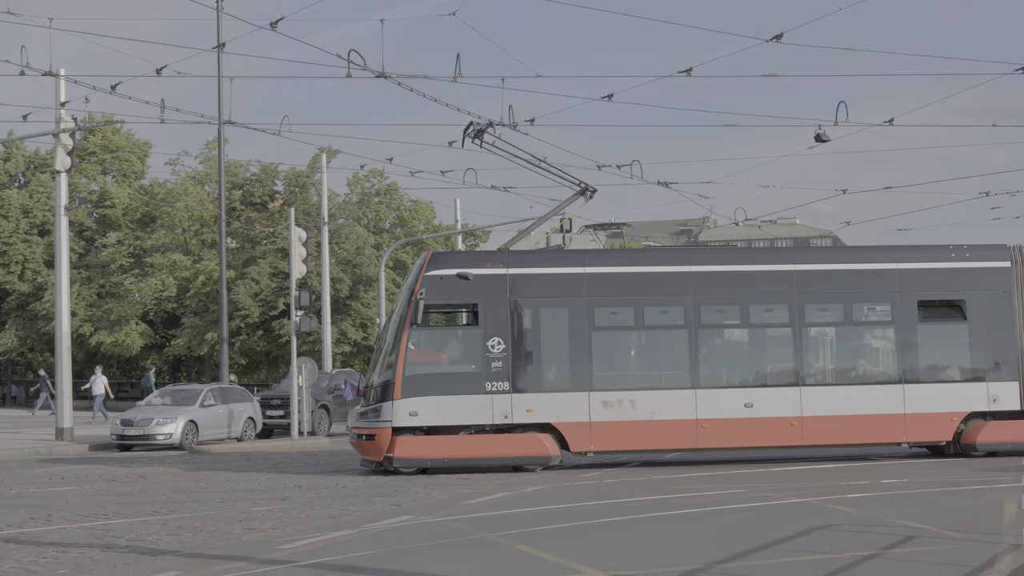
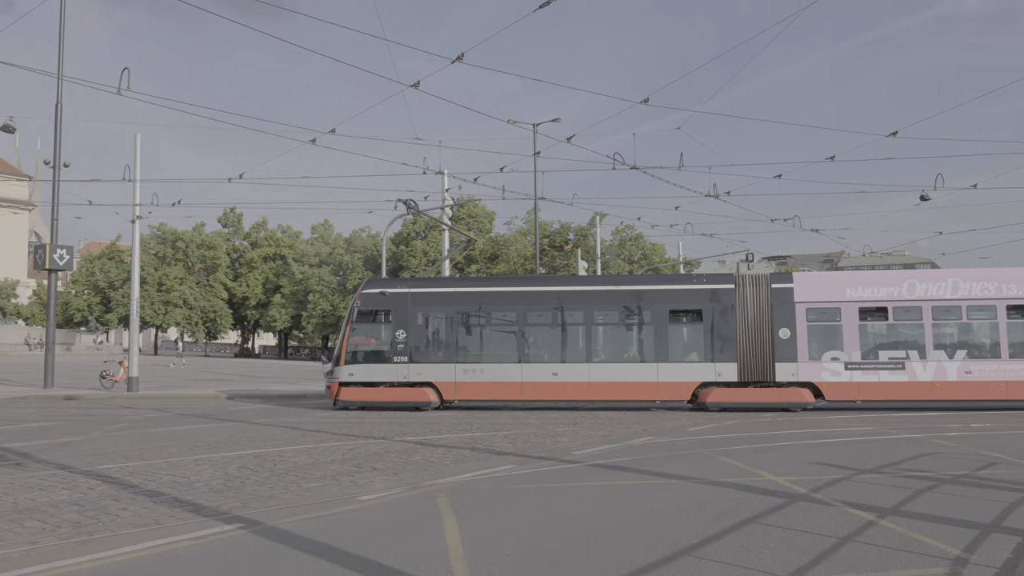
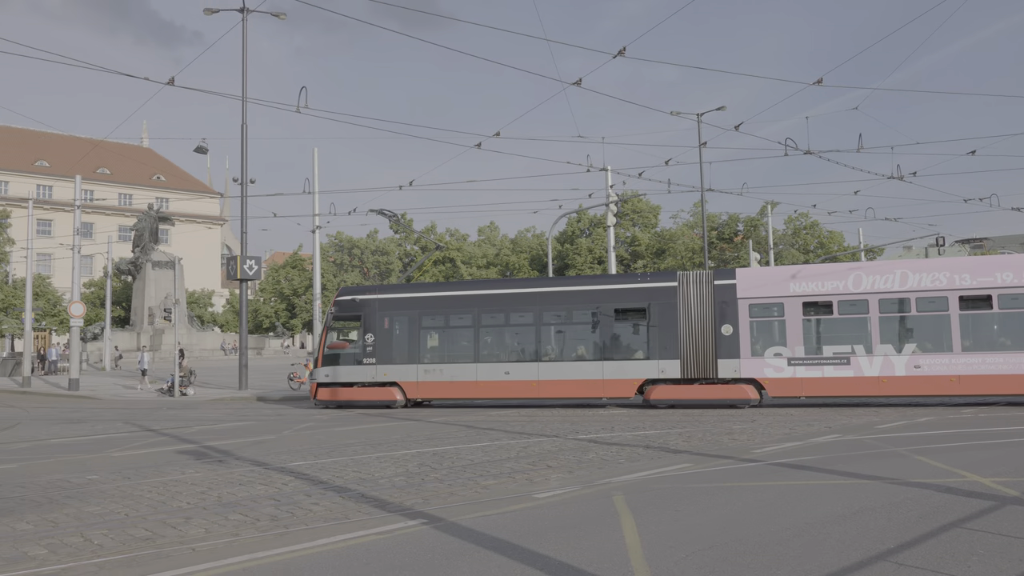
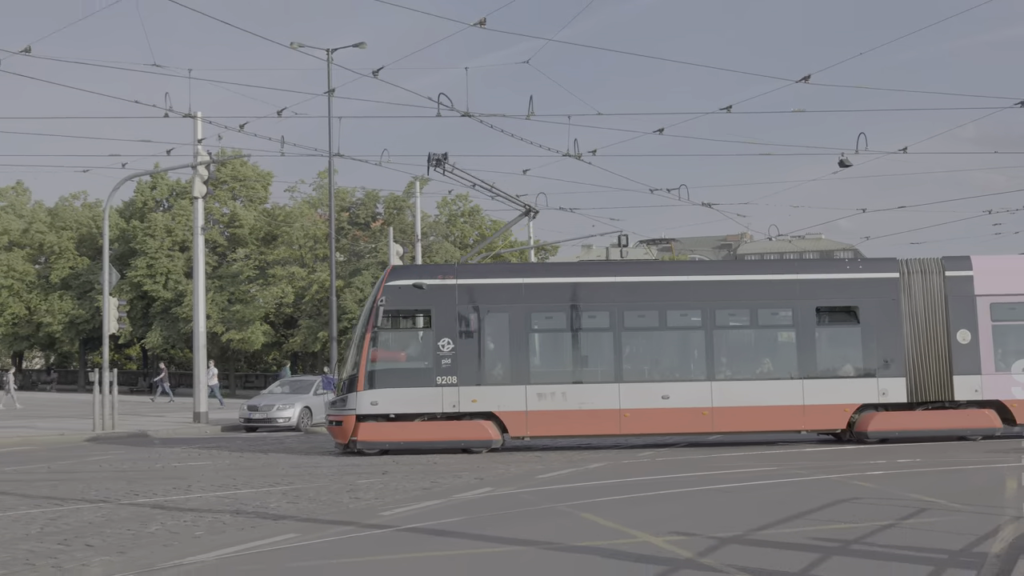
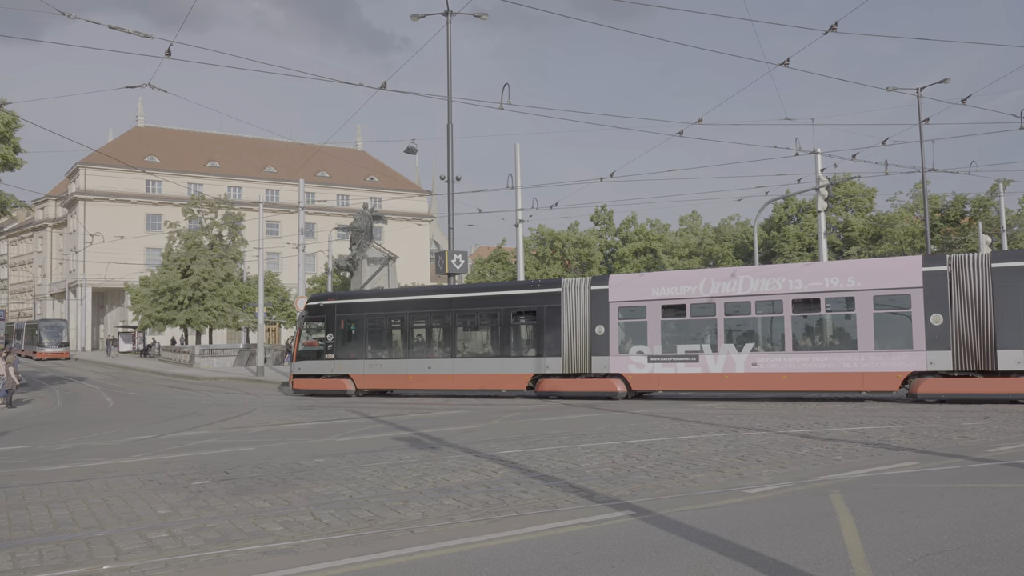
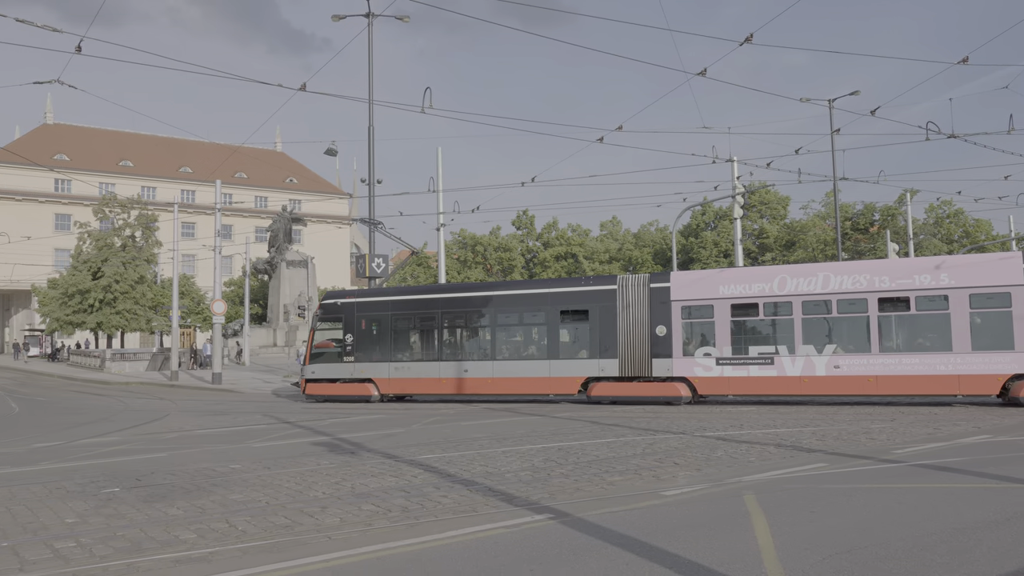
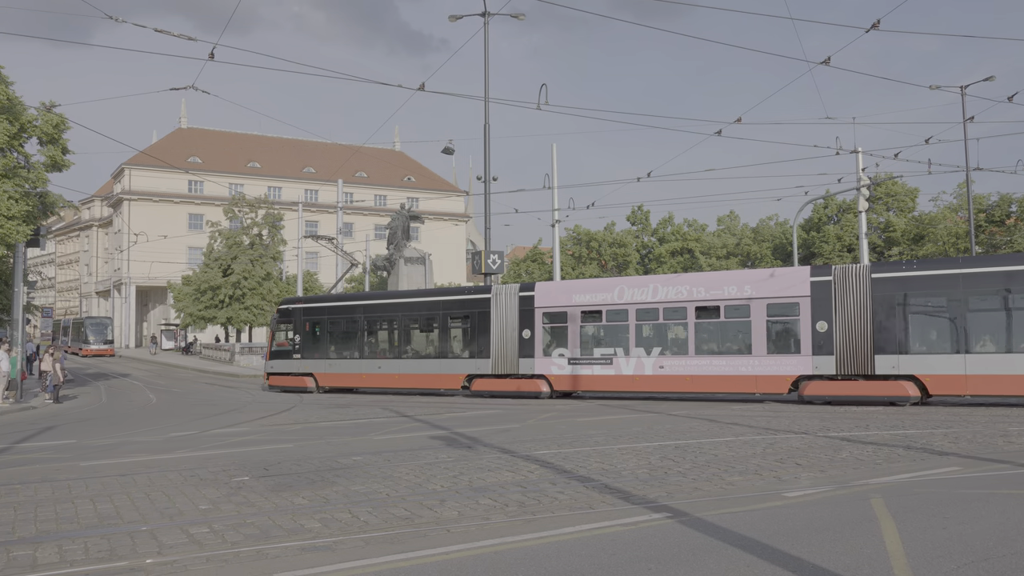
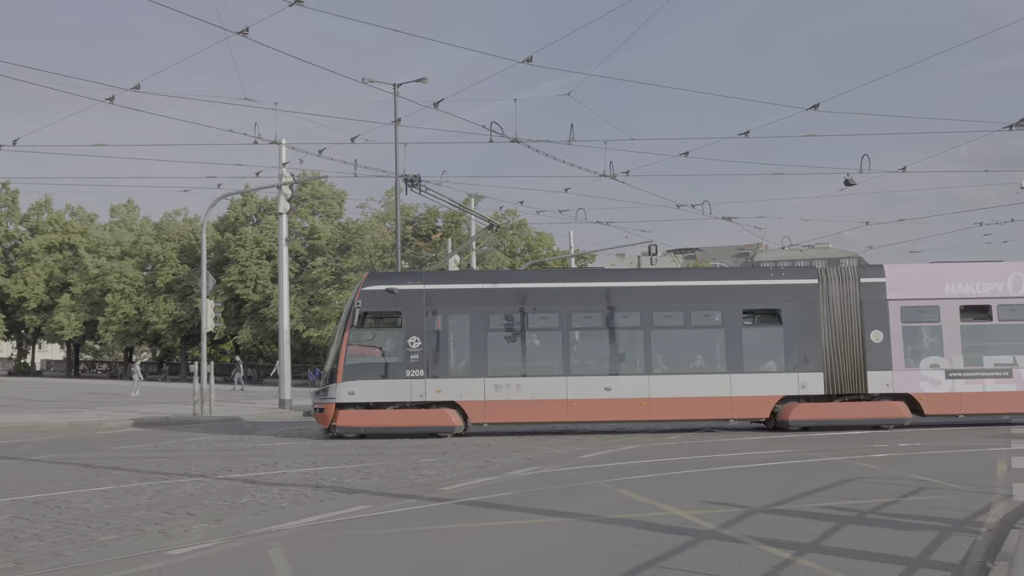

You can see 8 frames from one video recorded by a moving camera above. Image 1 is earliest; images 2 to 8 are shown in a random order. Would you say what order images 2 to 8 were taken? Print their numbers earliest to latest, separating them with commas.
4, 8, 2, 3, 6, 5, 7
